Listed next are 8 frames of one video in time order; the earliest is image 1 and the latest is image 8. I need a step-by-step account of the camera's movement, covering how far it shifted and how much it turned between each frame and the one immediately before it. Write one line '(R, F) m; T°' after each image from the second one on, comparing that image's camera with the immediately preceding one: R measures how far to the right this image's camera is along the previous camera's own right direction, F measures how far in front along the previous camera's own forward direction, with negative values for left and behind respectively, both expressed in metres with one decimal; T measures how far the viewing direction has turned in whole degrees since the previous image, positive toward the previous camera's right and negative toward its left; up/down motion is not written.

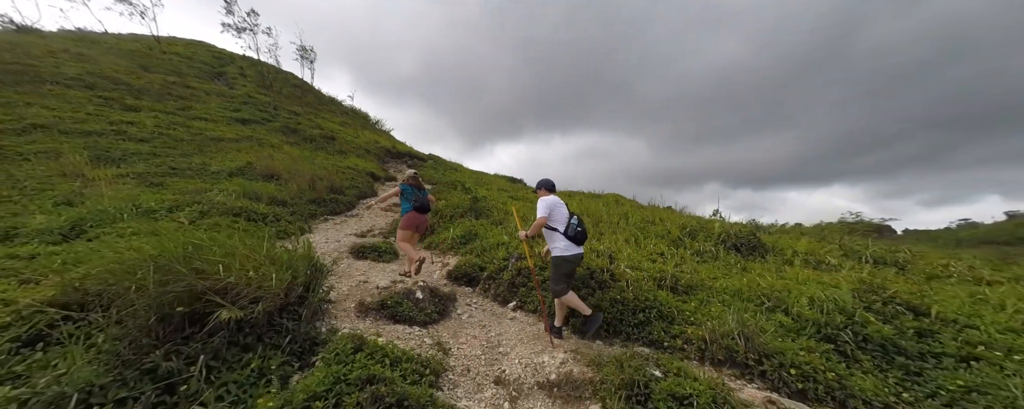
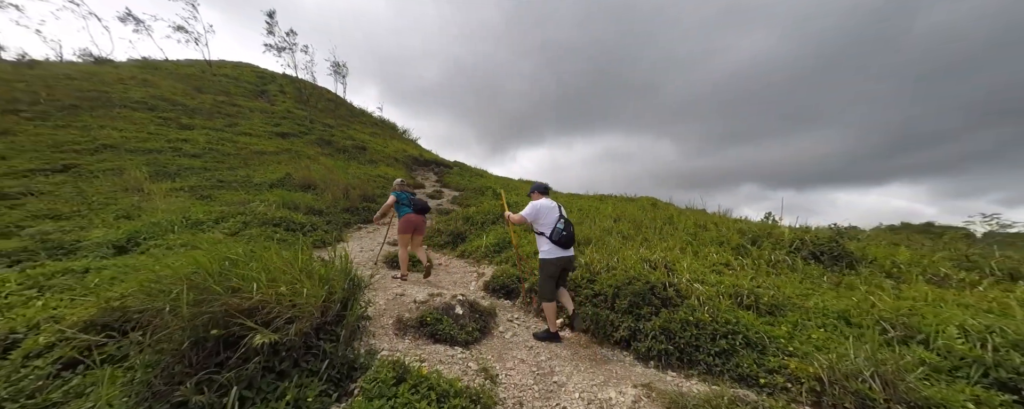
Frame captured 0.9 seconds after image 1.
(-0.3, +0.5) m; -4°
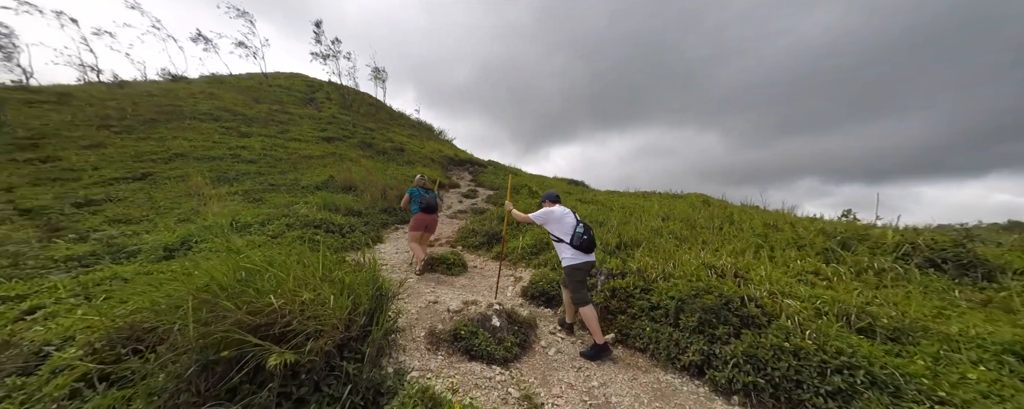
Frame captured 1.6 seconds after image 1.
(-0.1, +0.6) m; -6°
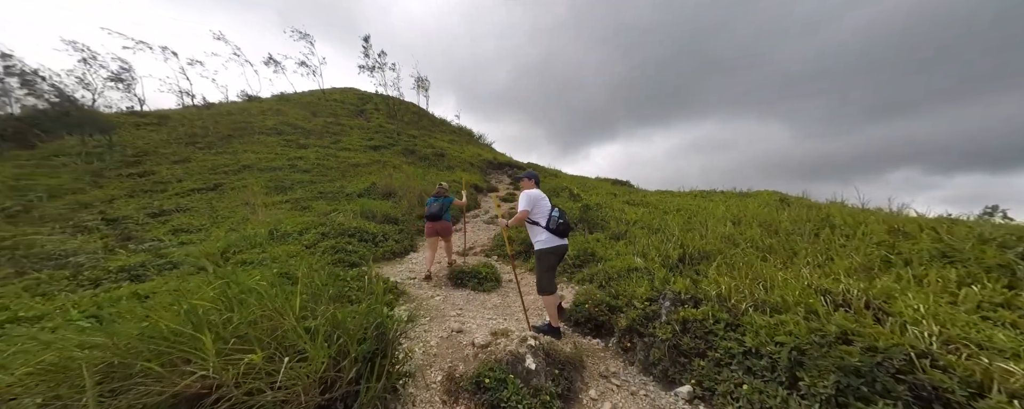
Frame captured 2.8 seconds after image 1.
(0.0, +1.1) m; -7°
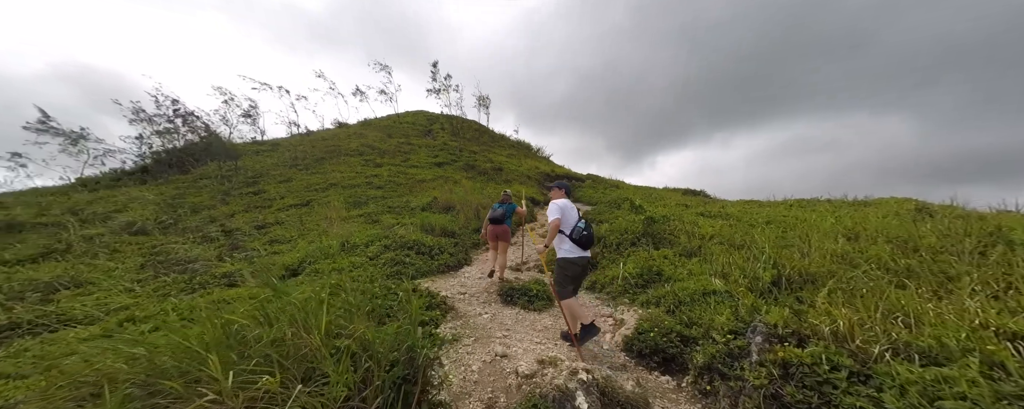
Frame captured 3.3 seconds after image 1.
(+0.1, +0.5) m; -10°
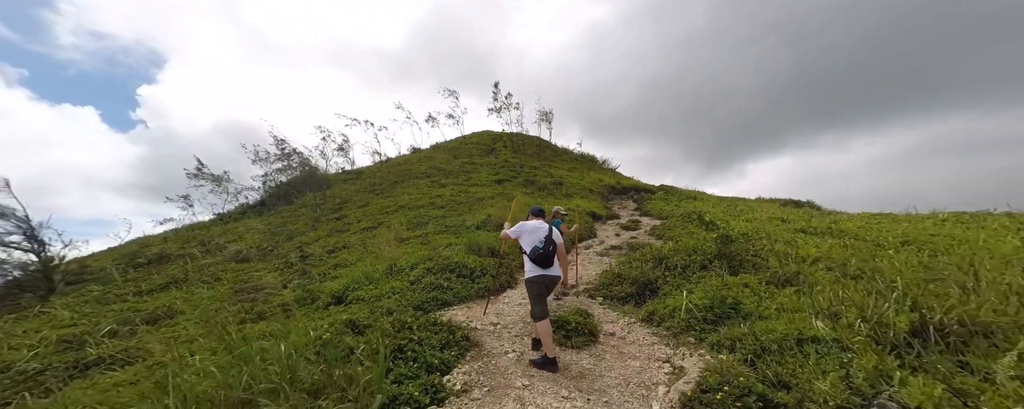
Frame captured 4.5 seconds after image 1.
(+0.6, +0.8) m; -11°
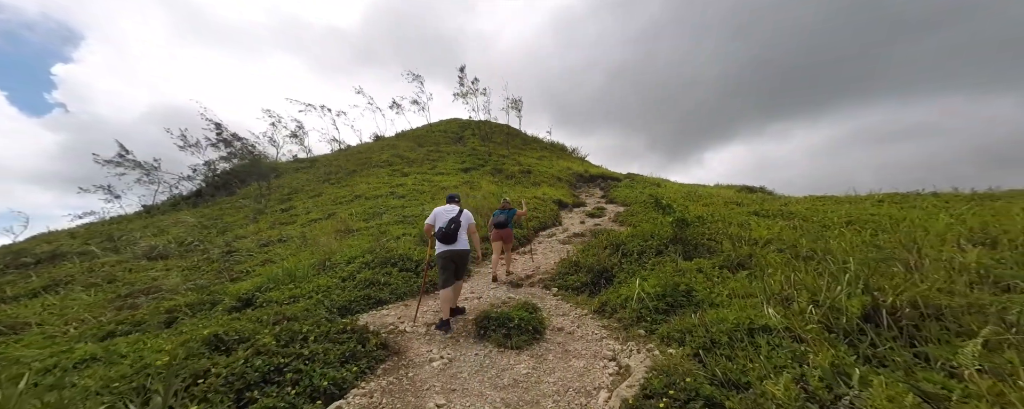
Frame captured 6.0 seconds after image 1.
(+0.6, +0.7) m; +4°
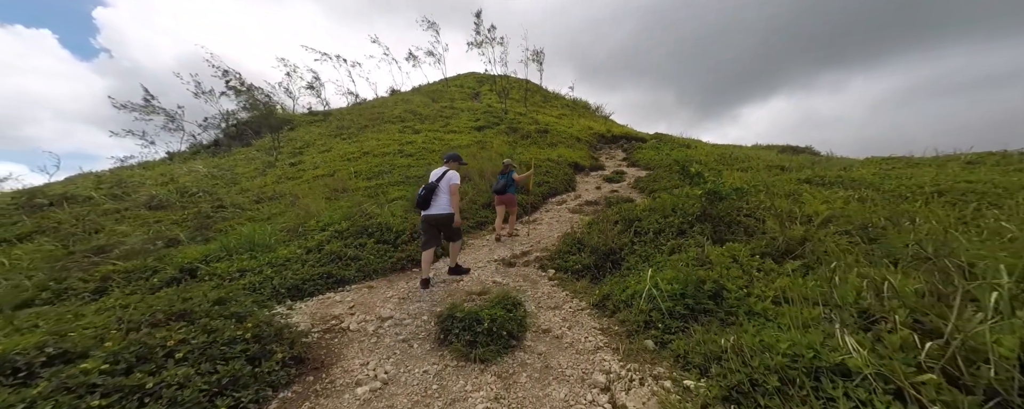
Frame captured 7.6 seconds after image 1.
(+0.6, +1.4) m; -4°
